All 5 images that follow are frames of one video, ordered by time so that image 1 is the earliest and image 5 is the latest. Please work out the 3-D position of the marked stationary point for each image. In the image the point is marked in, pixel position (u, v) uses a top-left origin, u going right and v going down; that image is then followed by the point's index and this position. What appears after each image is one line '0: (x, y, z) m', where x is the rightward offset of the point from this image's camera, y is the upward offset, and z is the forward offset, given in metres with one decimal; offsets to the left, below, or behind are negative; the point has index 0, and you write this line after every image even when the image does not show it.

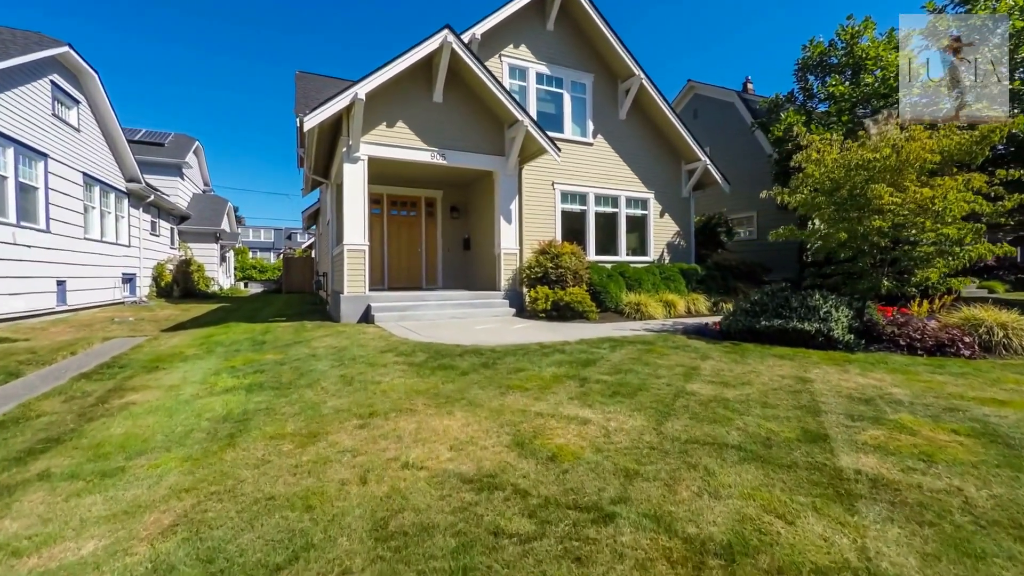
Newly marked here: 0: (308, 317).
0: (-4.9, -0.7, +11.0) m
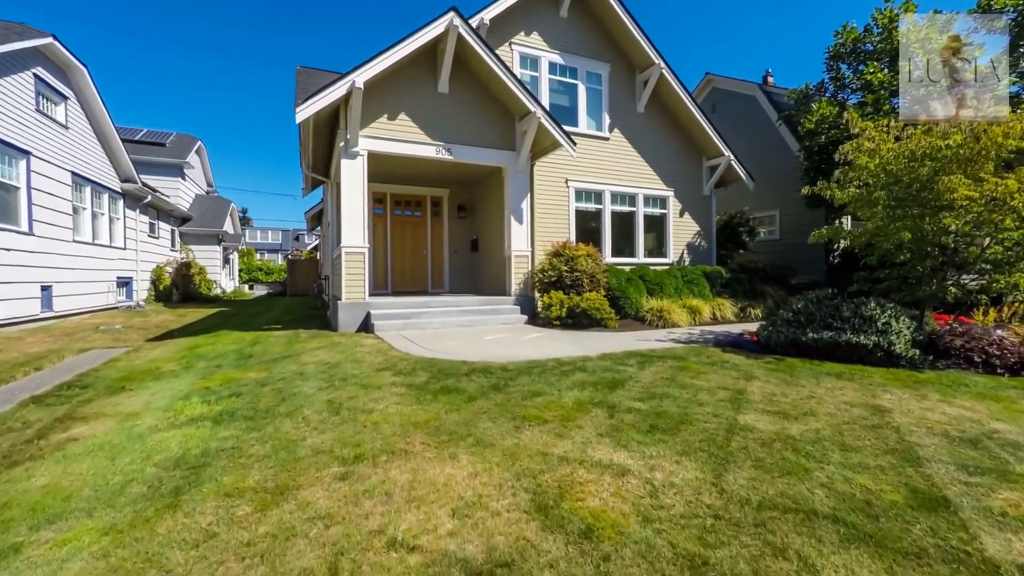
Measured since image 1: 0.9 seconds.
0: (-4.6, -0.8, +10.3) m
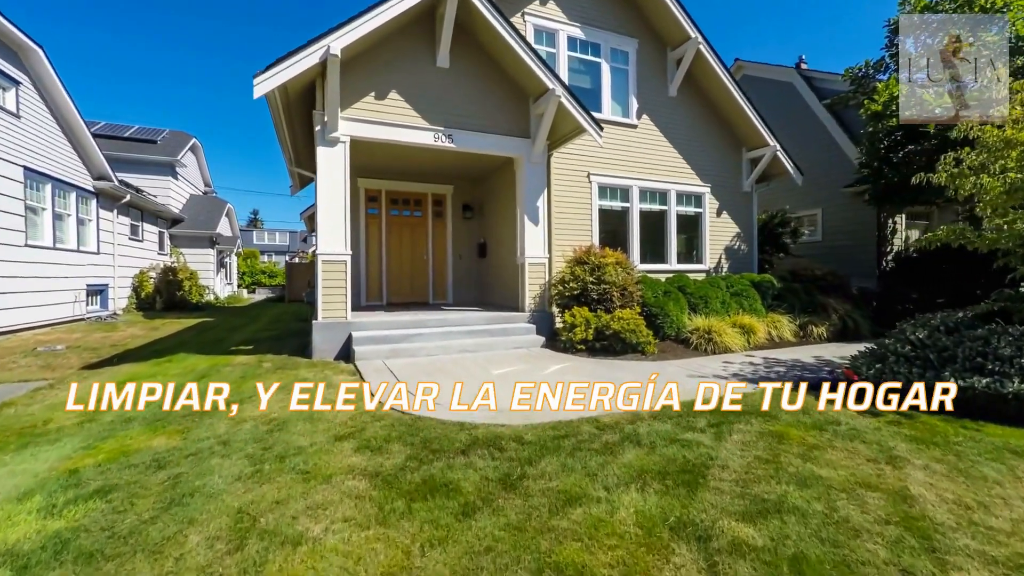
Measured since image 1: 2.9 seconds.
0: (-4.4, -1.1, +8.7) m
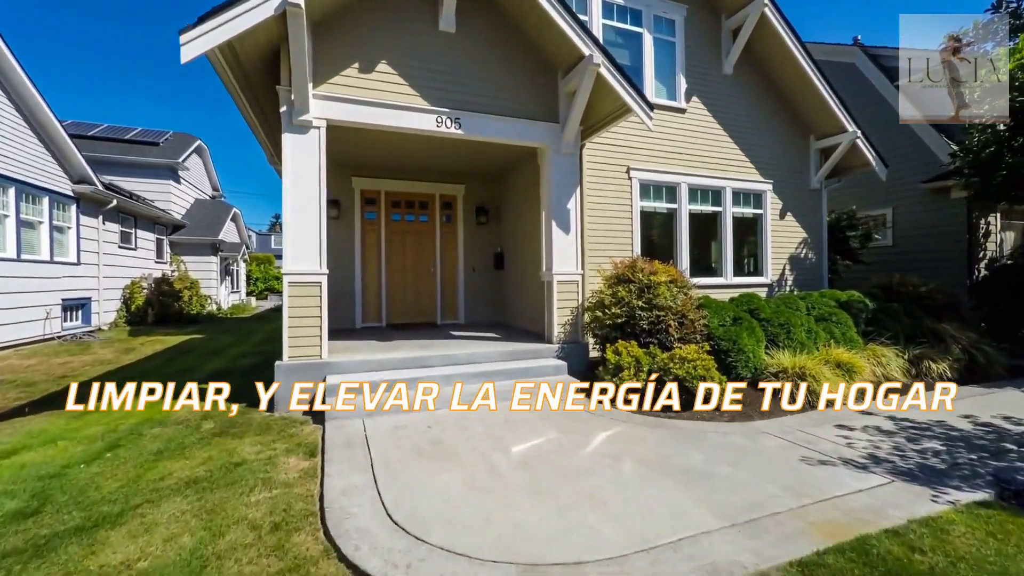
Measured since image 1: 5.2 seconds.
0: (-4.0, -1.4, +7.1) m
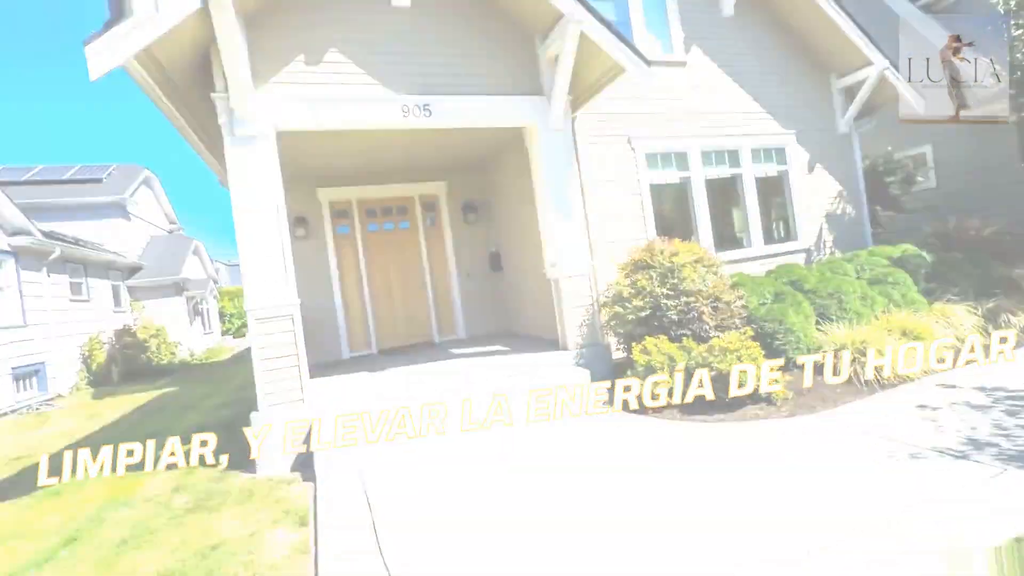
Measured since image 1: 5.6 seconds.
0: (-3.8, -2.0, +6.4) m
